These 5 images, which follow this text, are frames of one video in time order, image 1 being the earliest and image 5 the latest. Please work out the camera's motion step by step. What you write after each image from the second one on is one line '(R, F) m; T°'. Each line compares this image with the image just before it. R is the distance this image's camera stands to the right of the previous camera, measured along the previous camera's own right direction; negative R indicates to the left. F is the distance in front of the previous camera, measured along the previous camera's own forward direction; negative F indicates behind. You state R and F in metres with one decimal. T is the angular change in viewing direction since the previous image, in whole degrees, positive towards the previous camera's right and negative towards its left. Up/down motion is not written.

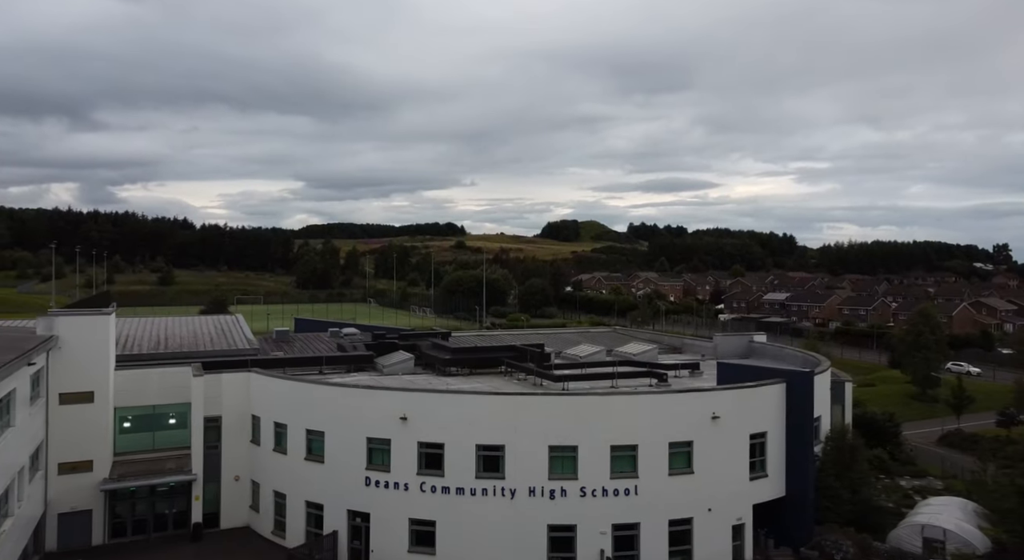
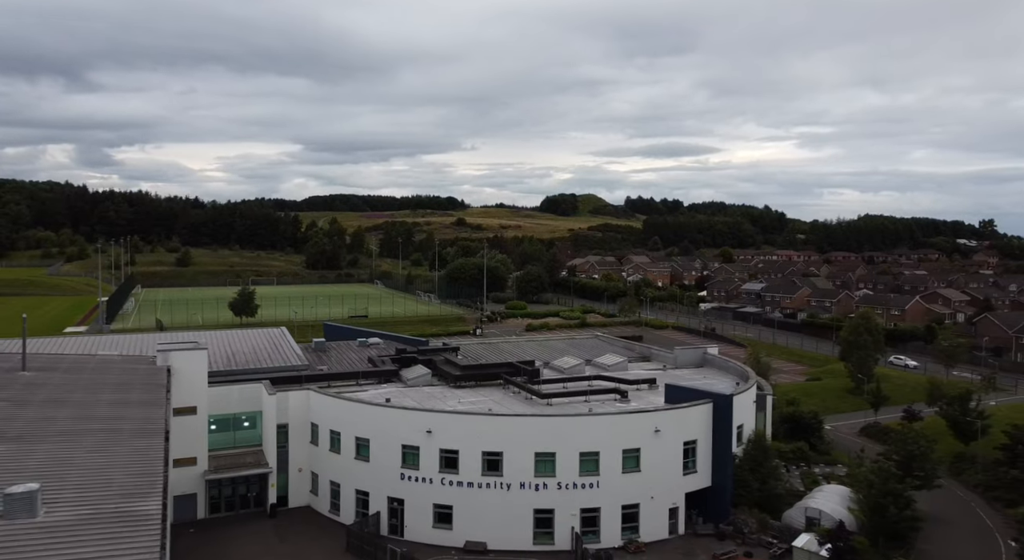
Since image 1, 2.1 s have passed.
(+0.1, -5.0) m; 0°
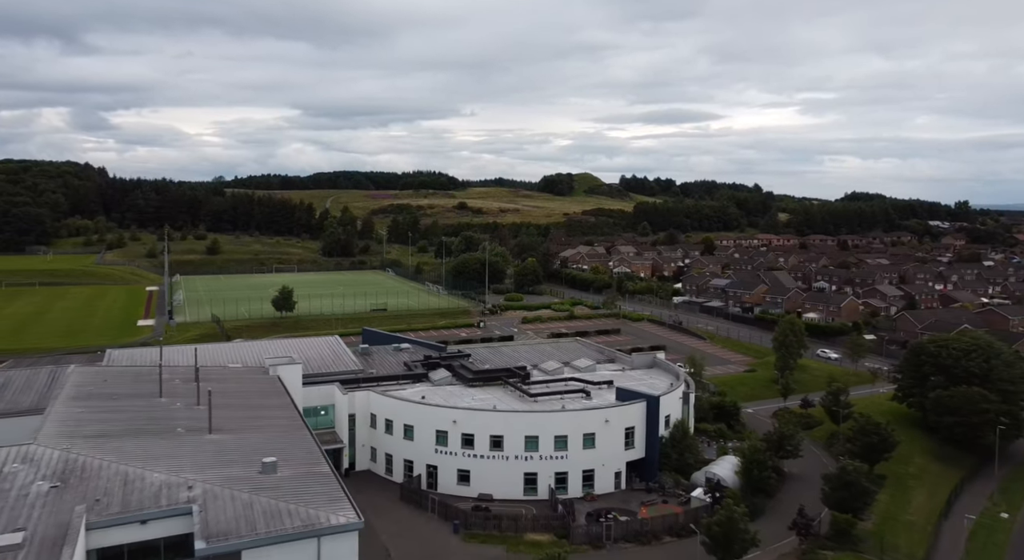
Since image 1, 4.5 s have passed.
(0.0, -9.3) m; 0°
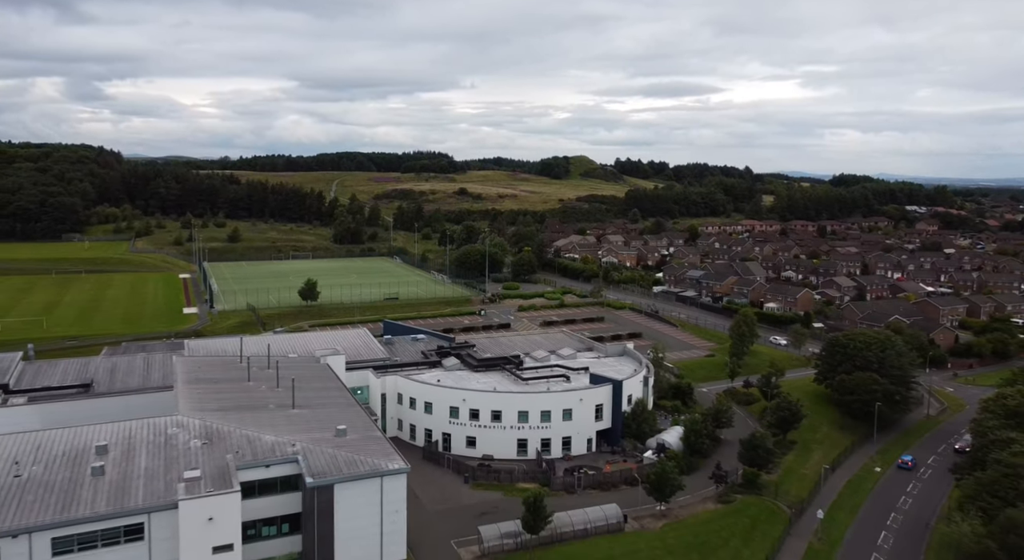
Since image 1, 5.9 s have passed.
(+0.1, -8.5) m; 0°
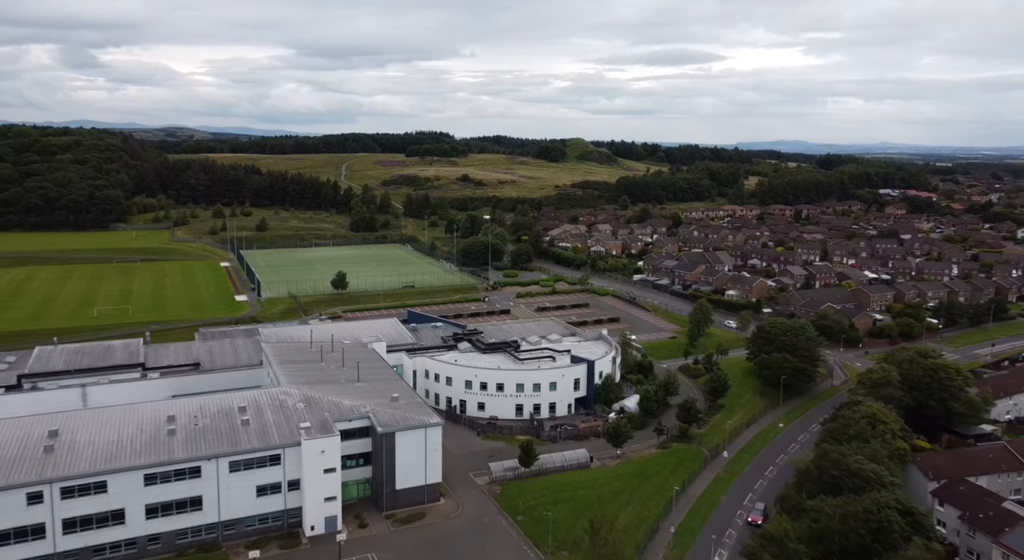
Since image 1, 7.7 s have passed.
(0.0, -12.5) m; 0°
